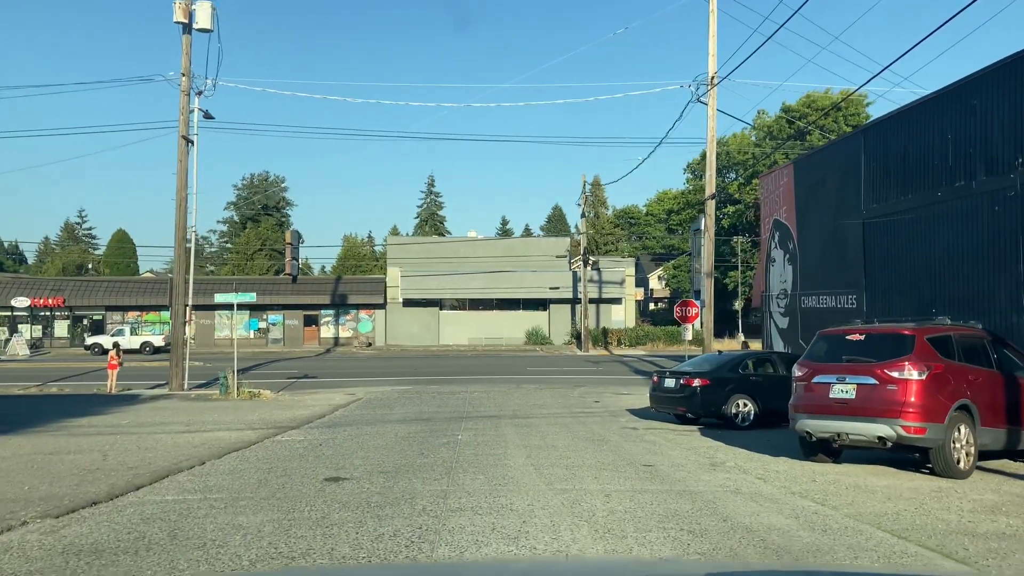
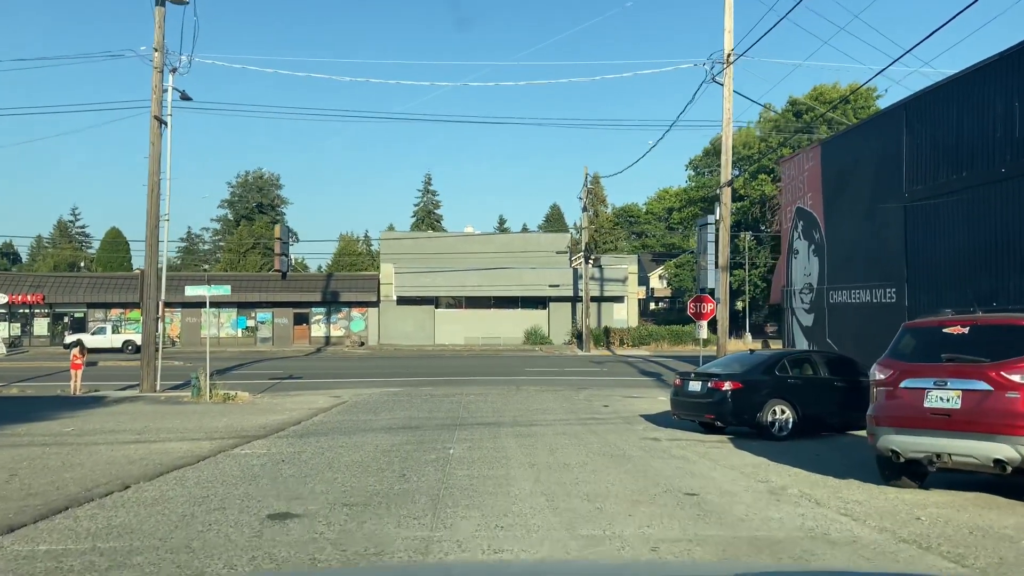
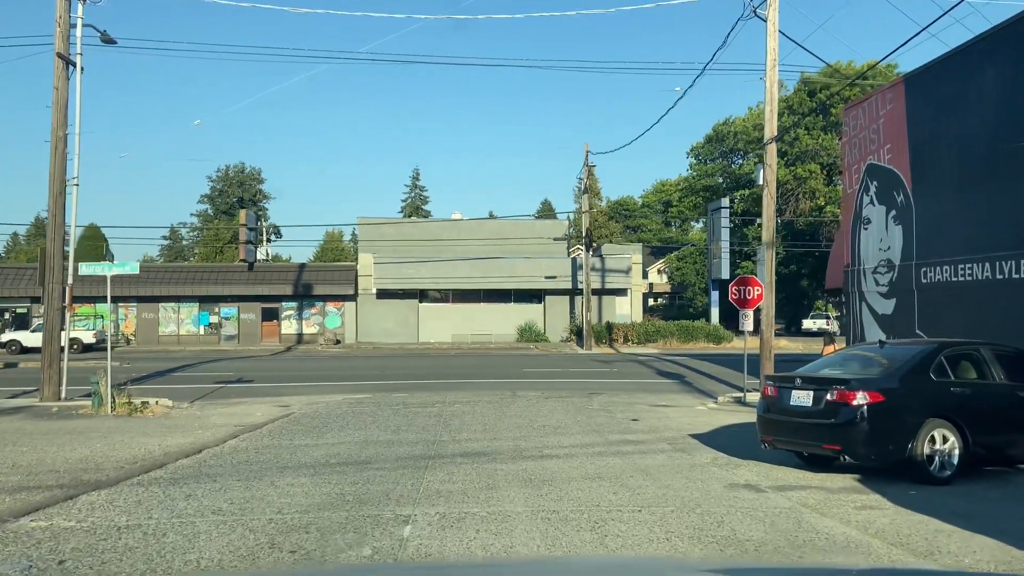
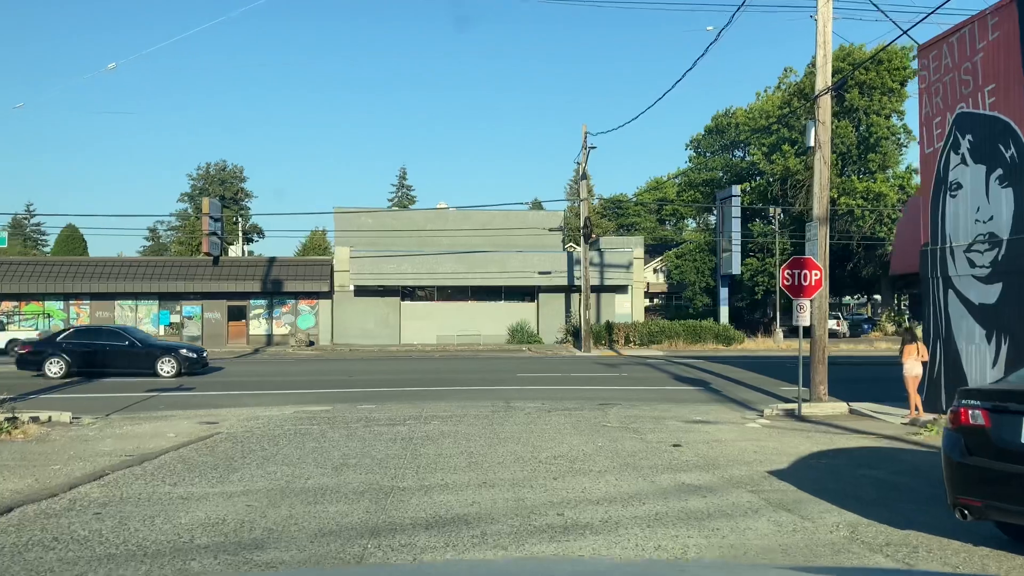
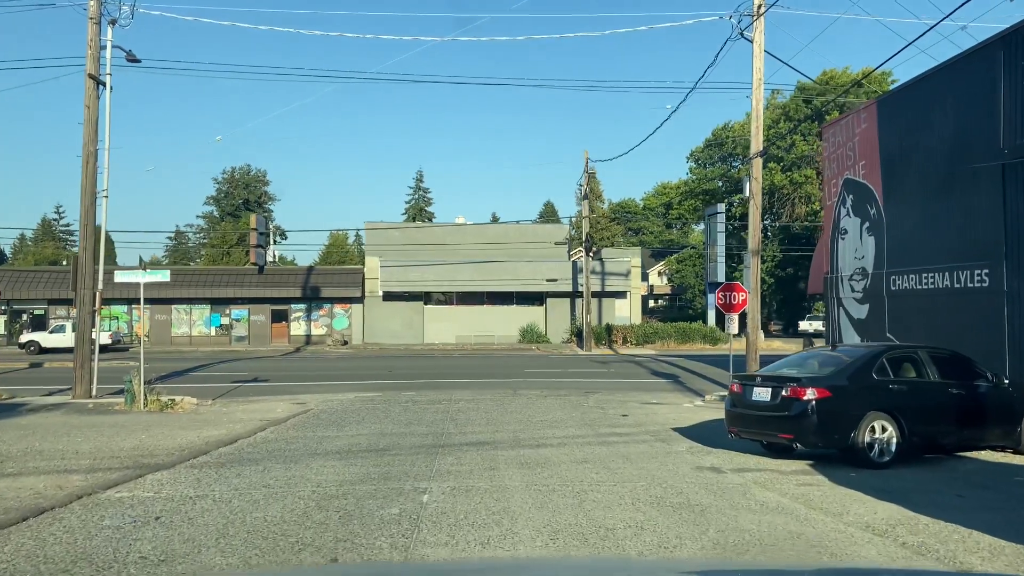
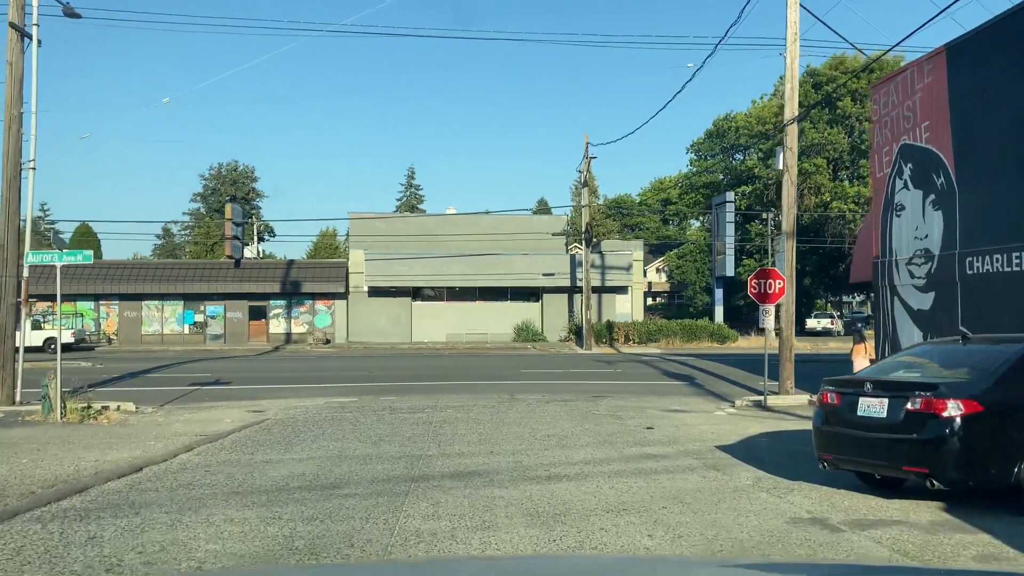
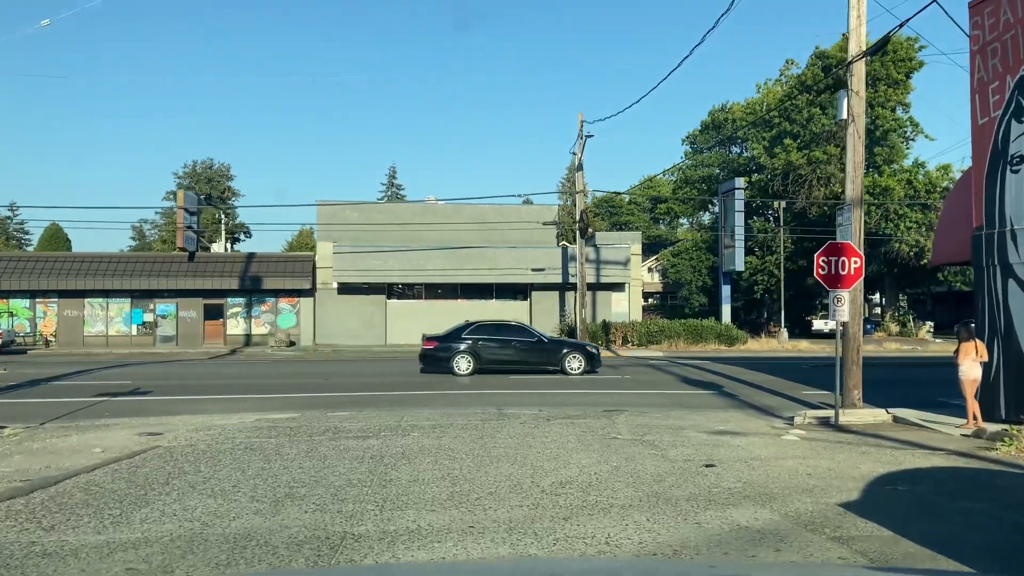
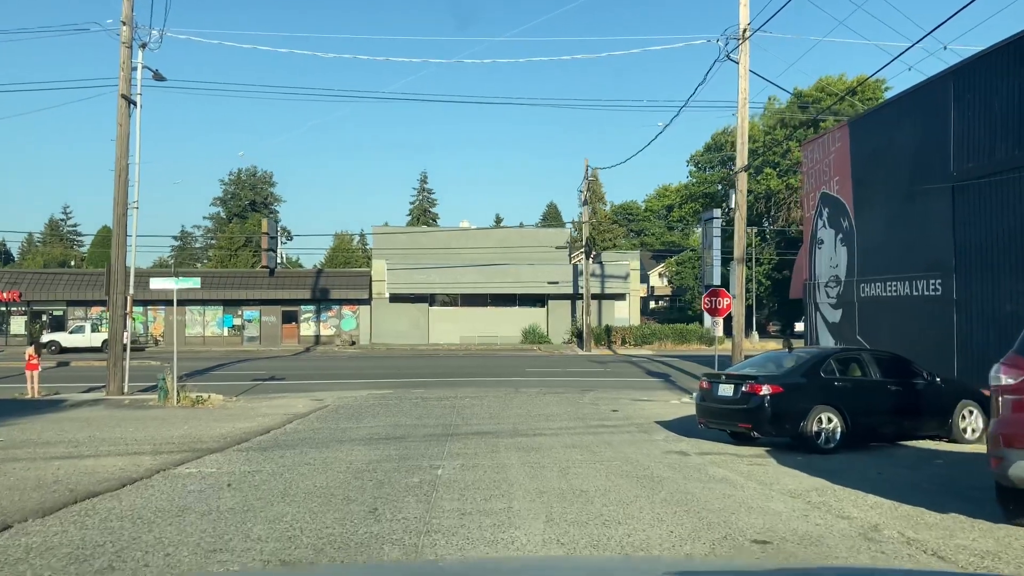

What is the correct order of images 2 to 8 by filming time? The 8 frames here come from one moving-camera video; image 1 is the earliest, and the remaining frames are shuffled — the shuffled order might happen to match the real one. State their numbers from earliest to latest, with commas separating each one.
2, 8, 5, 3, 6, 4, 7
